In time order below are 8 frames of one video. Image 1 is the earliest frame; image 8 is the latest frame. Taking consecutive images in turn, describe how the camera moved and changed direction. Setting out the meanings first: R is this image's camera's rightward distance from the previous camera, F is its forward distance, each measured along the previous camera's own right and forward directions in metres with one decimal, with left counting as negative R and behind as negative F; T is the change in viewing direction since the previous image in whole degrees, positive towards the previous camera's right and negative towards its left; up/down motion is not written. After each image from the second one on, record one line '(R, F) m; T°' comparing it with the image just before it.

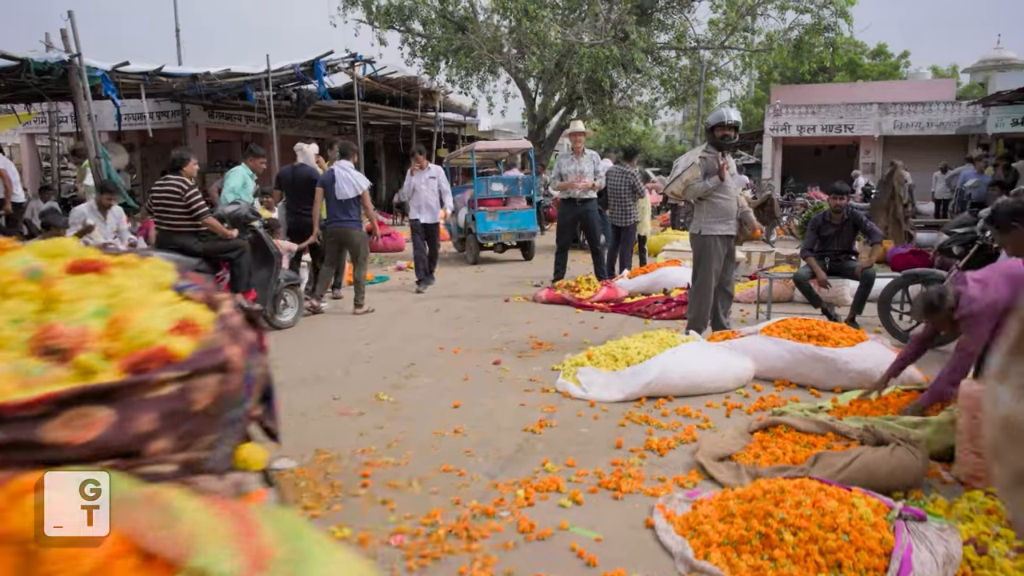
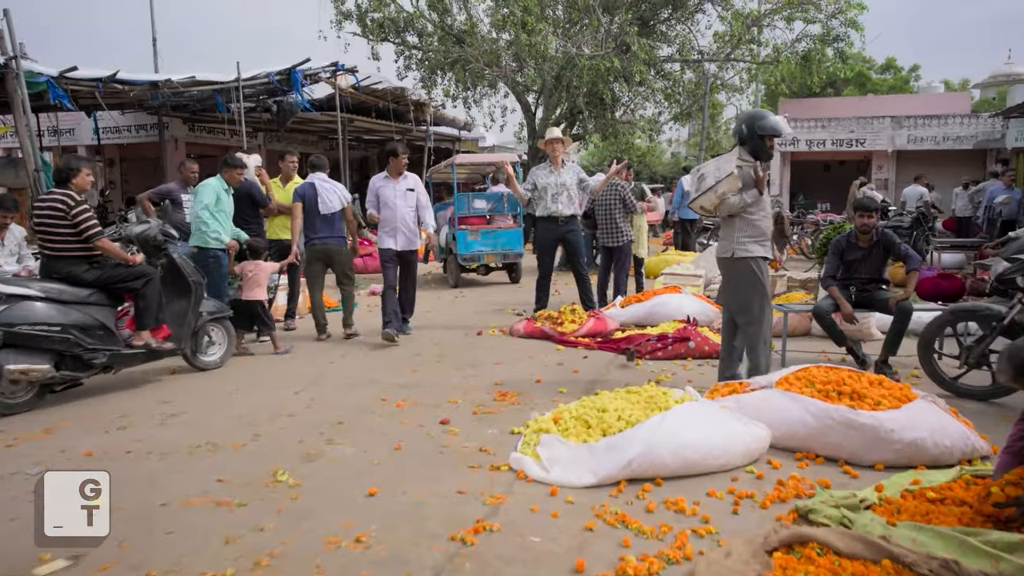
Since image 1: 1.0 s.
(+0.4, +1.2) m; -1°
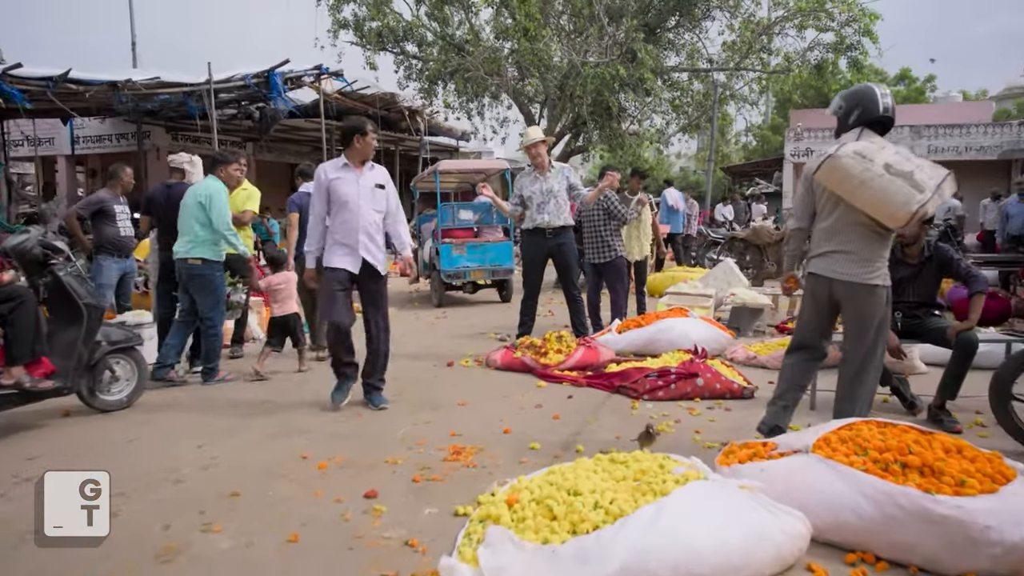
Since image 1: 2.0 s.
(+0.3, +1.2) m; -1°
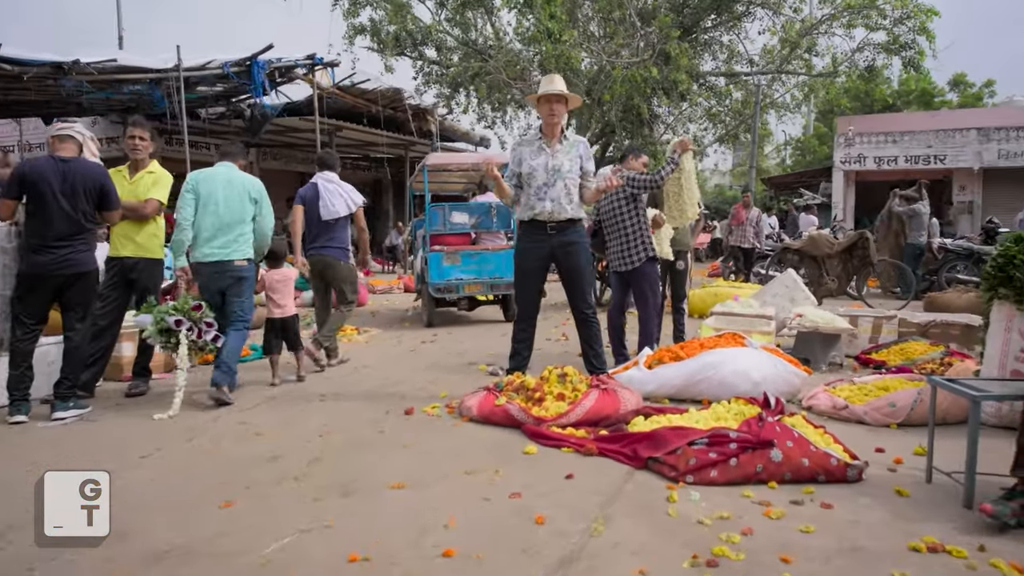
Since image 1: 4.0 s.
(+0.3, +2.0) m; -3°
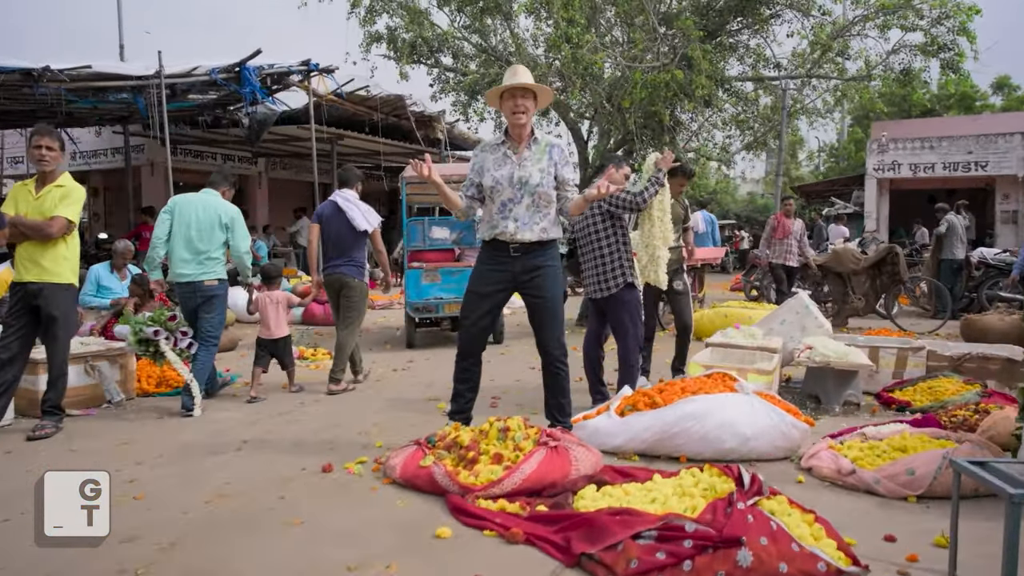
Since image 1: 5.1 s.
(+0.5, +0.8) m; -3°
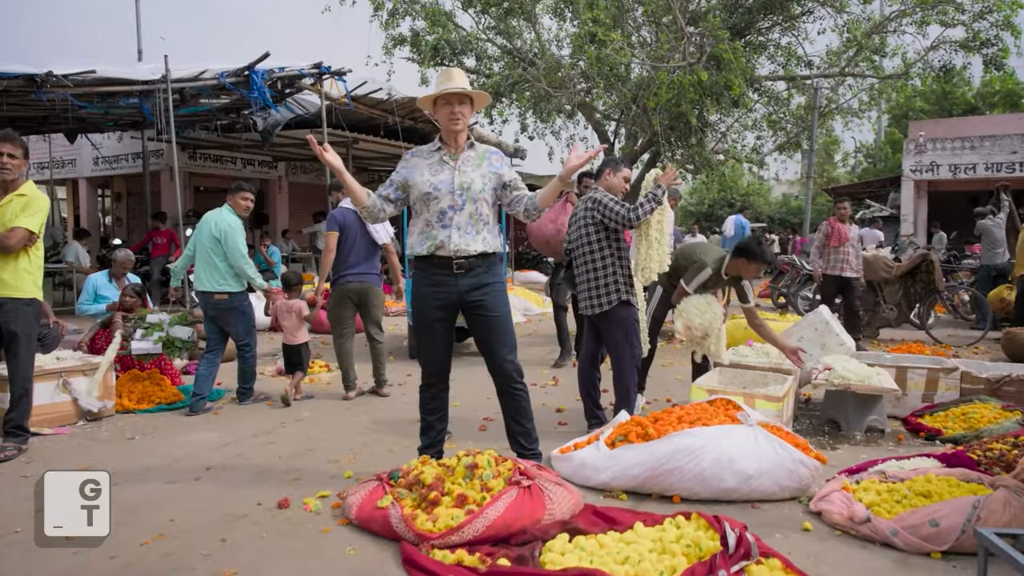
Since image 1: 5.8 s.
(+0.3, +0.4) m; -3°
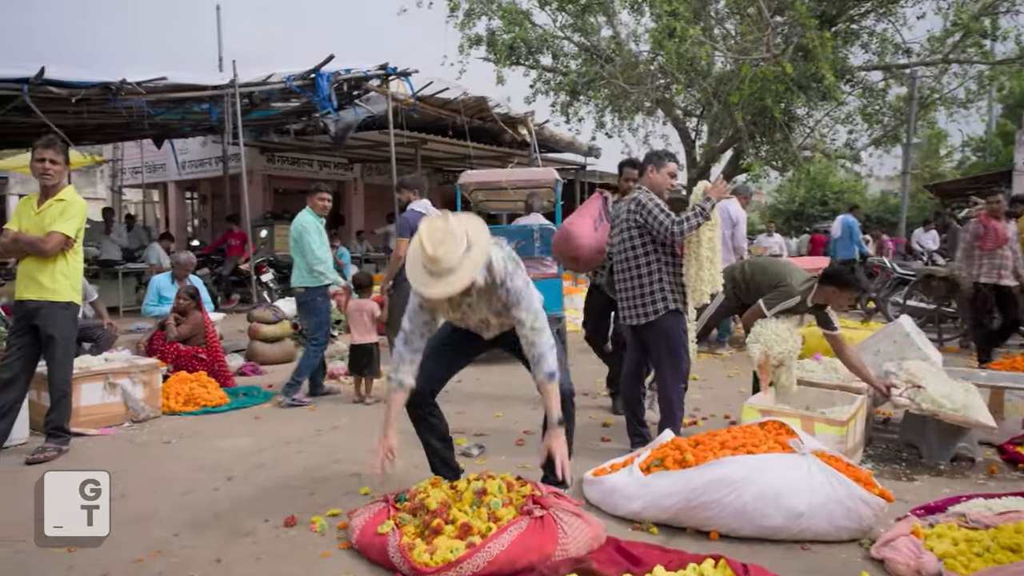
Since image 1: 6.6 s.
(+0.3, +0.3) m; -7°
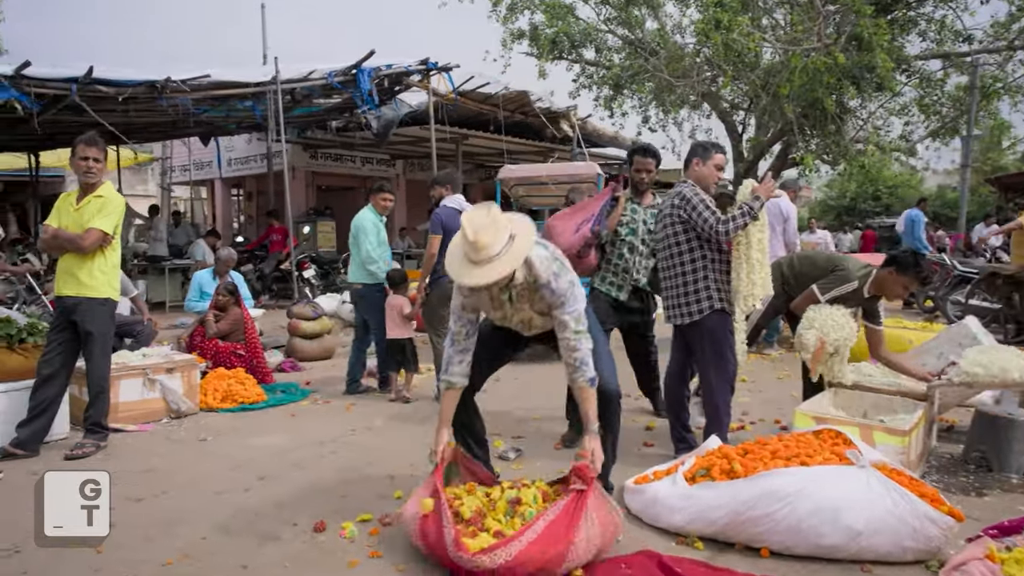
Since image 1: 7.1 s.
(0.0, +0.2) m; -3°
